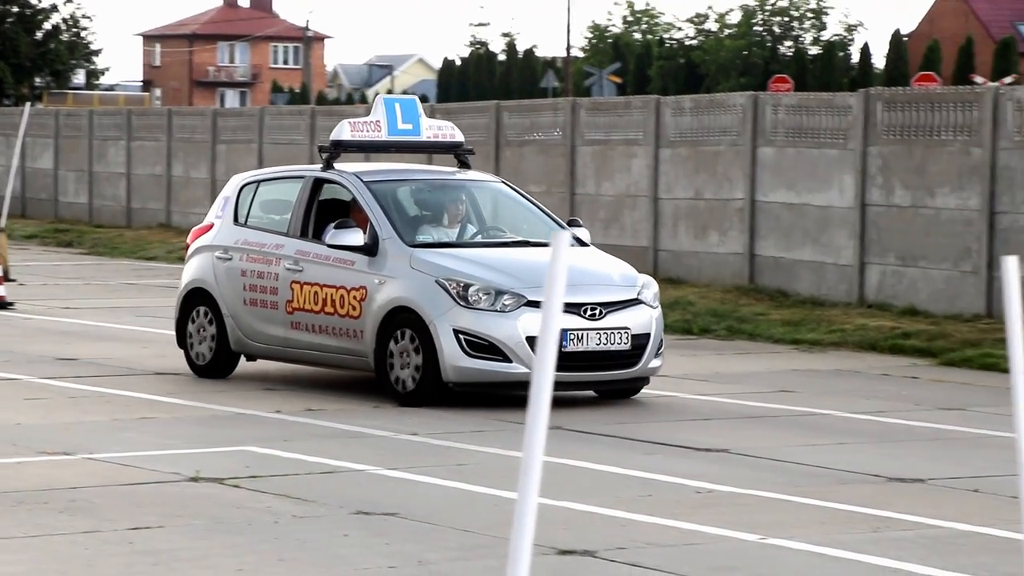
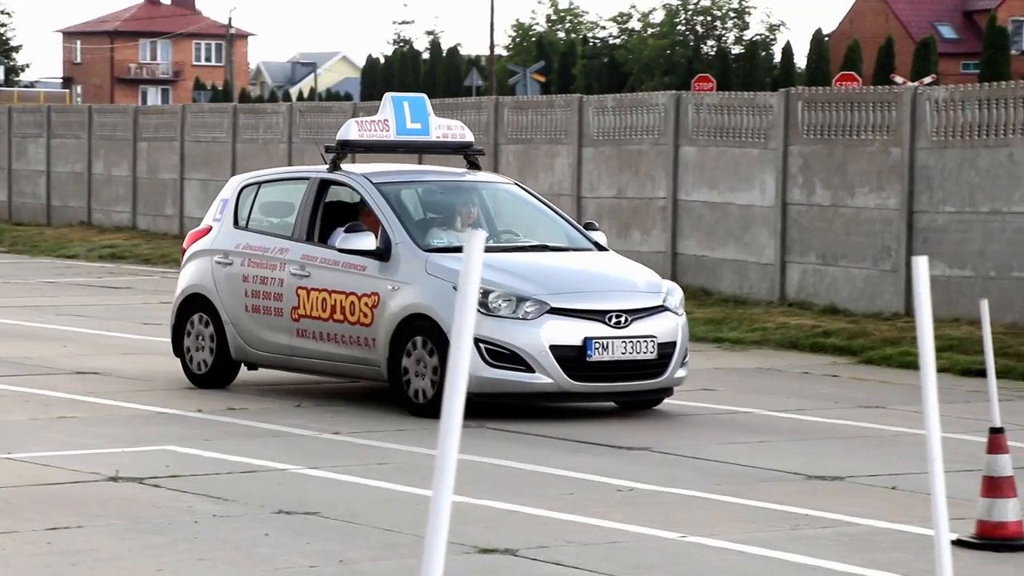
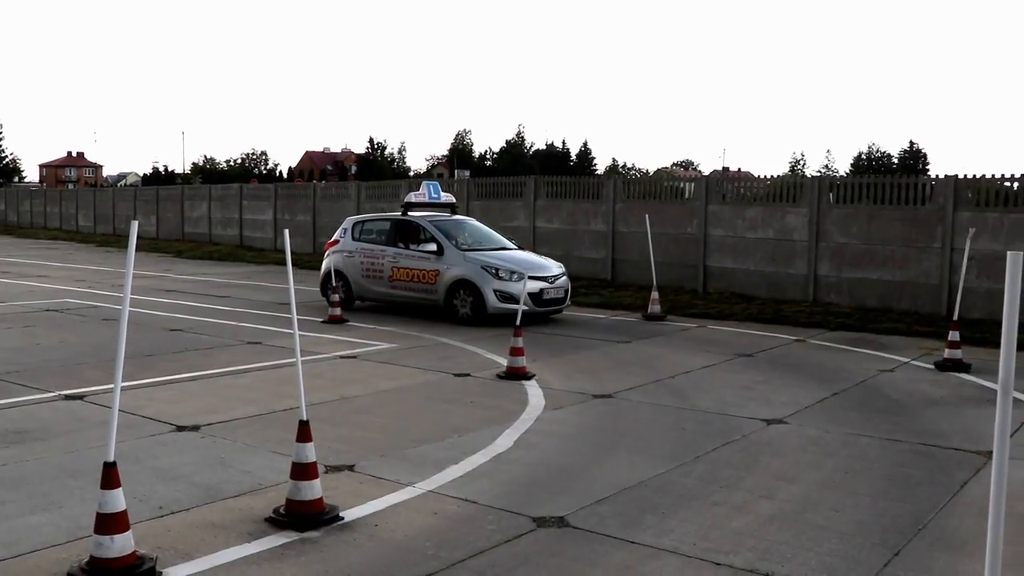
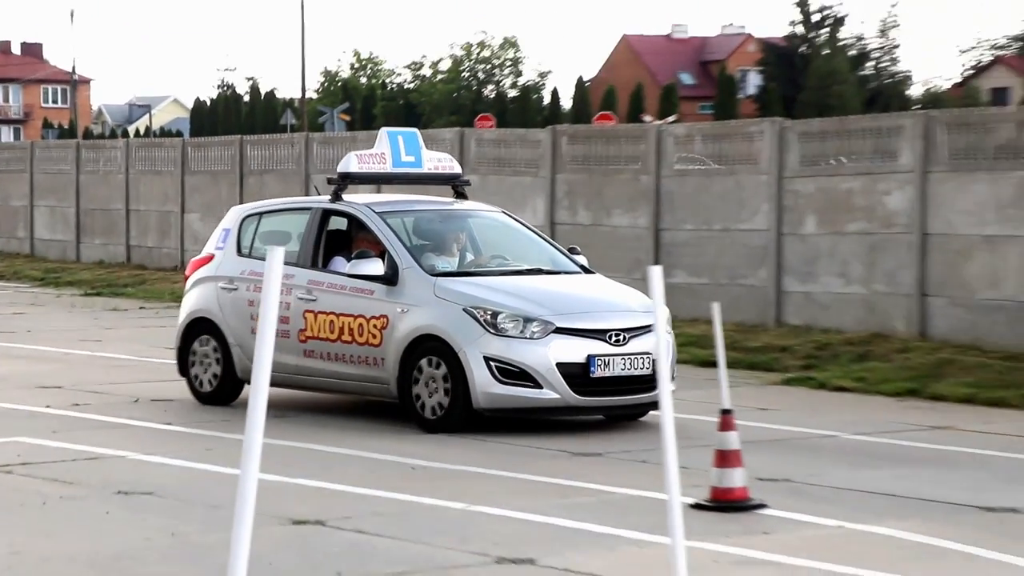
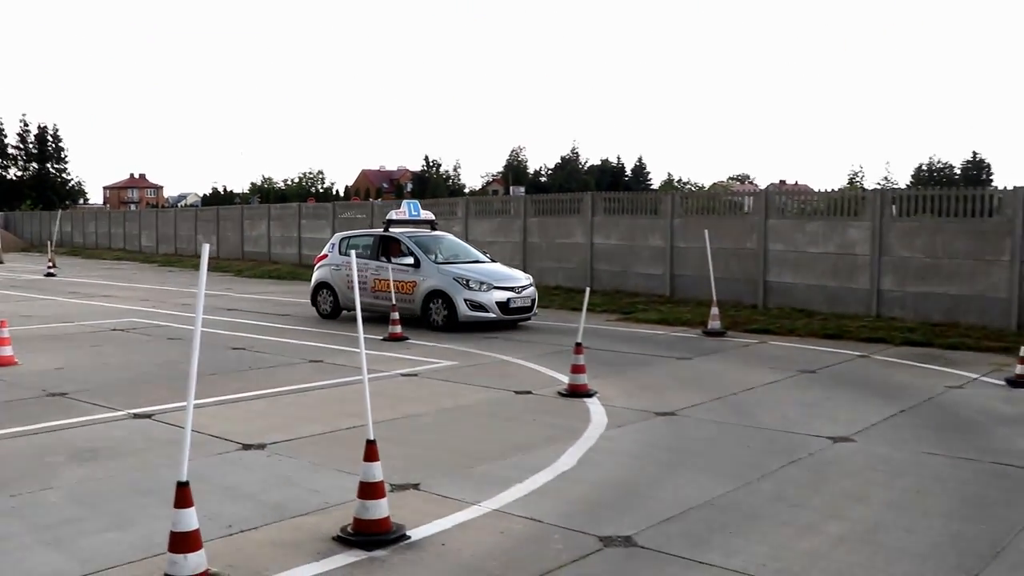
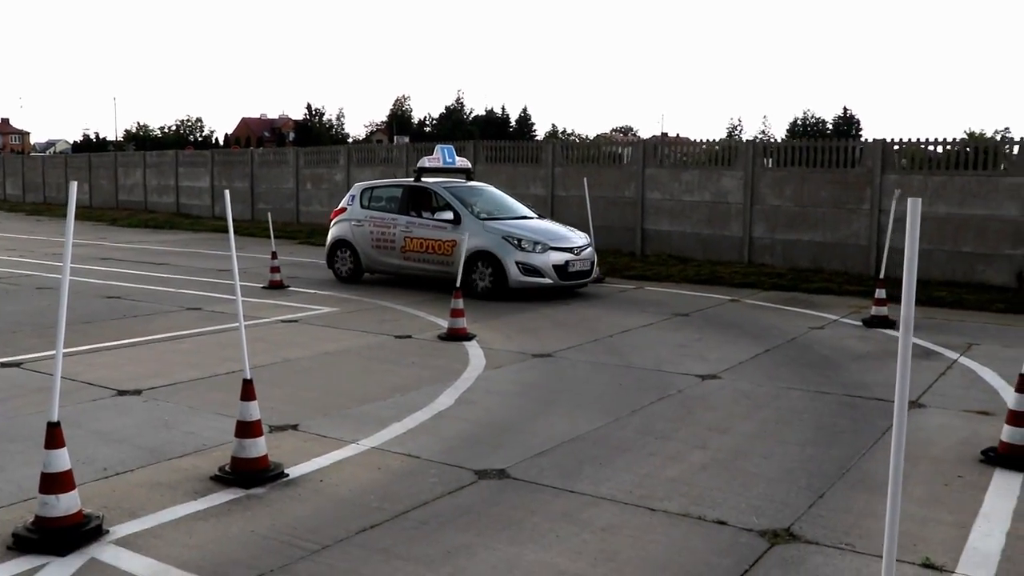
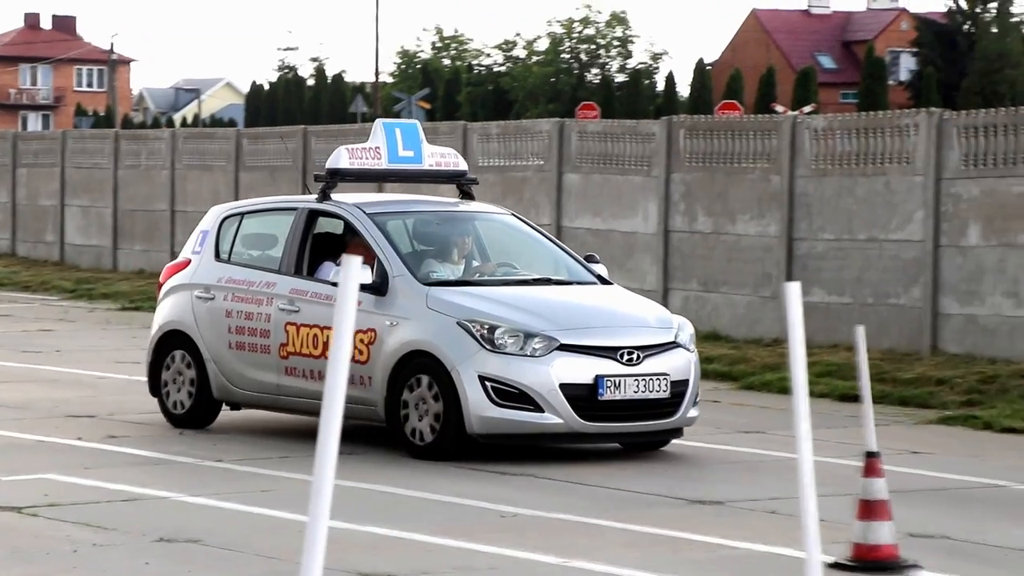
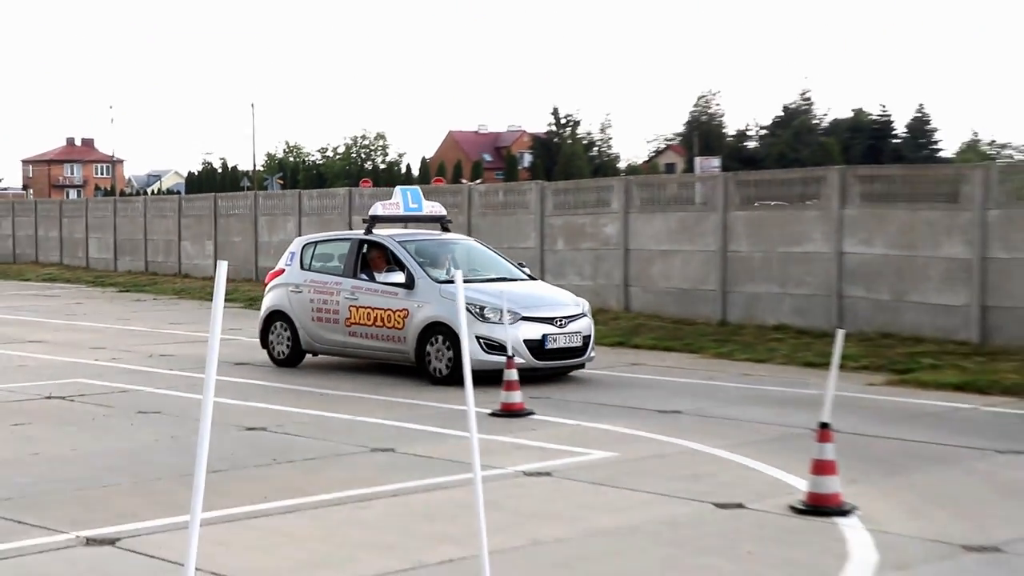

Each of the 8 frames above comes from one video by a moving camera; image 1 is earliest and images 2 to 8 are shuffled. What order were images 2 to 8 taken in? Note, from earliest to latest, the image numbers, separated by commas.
2, 7, 4, 8, 5, 3, 6
